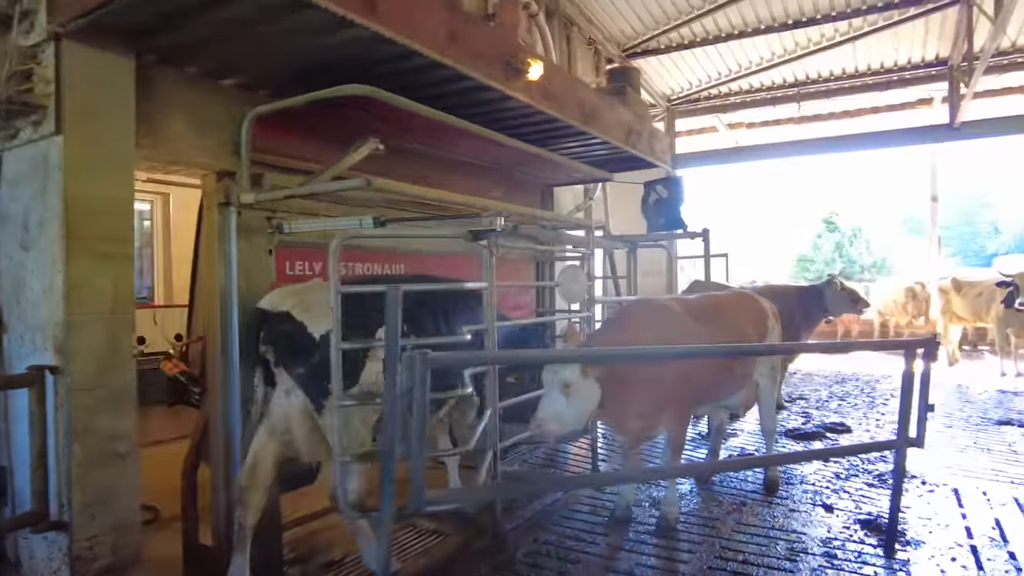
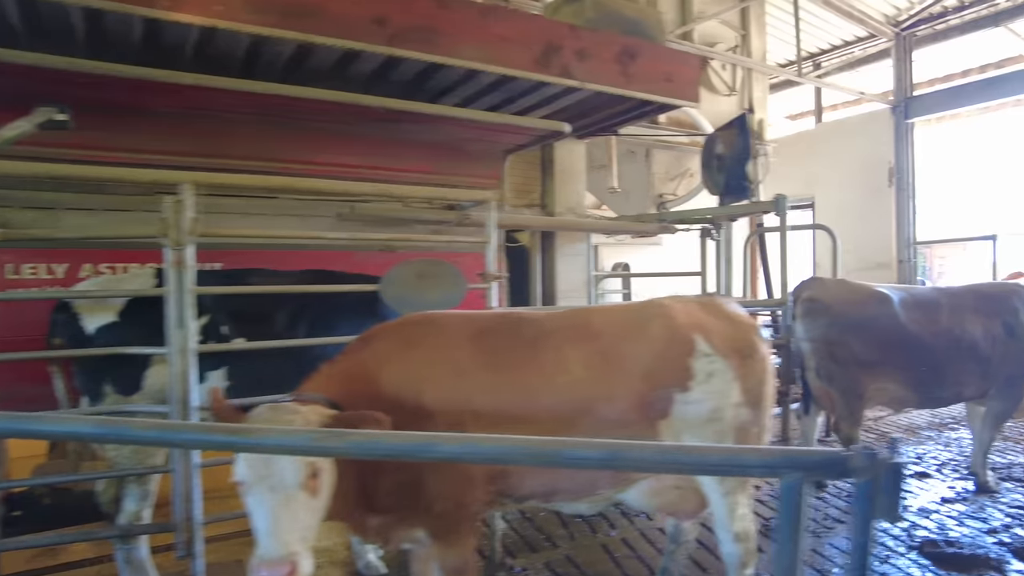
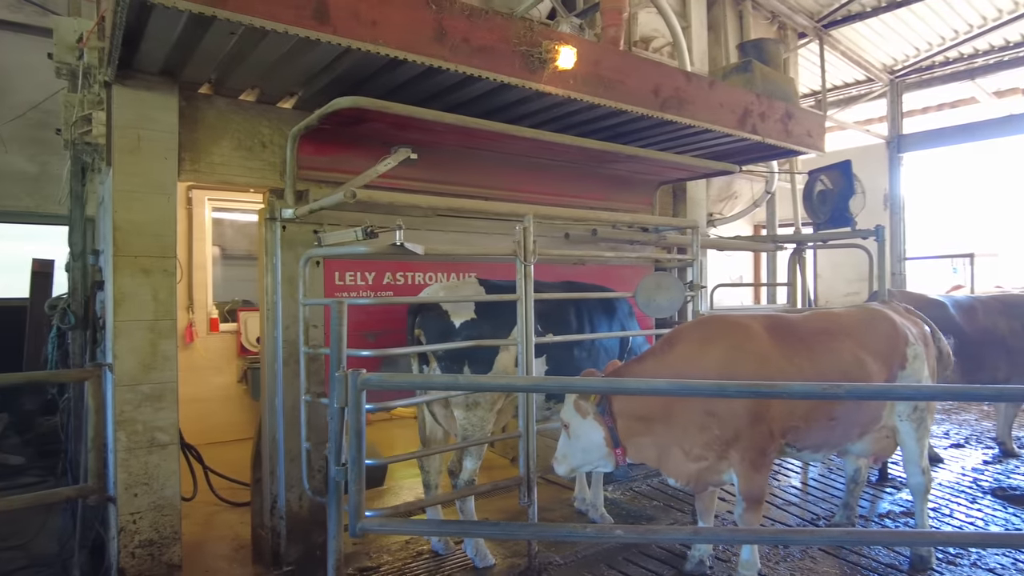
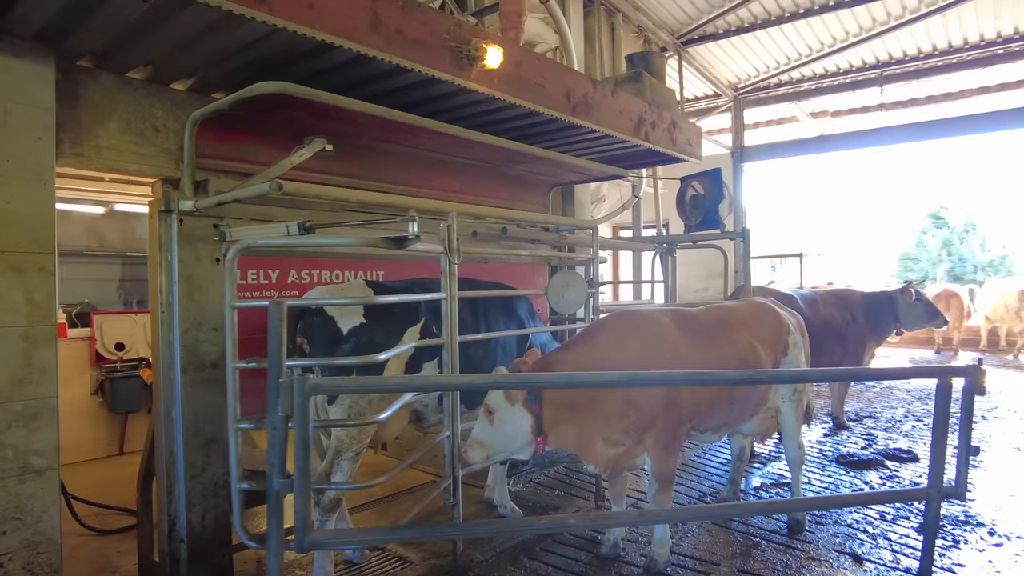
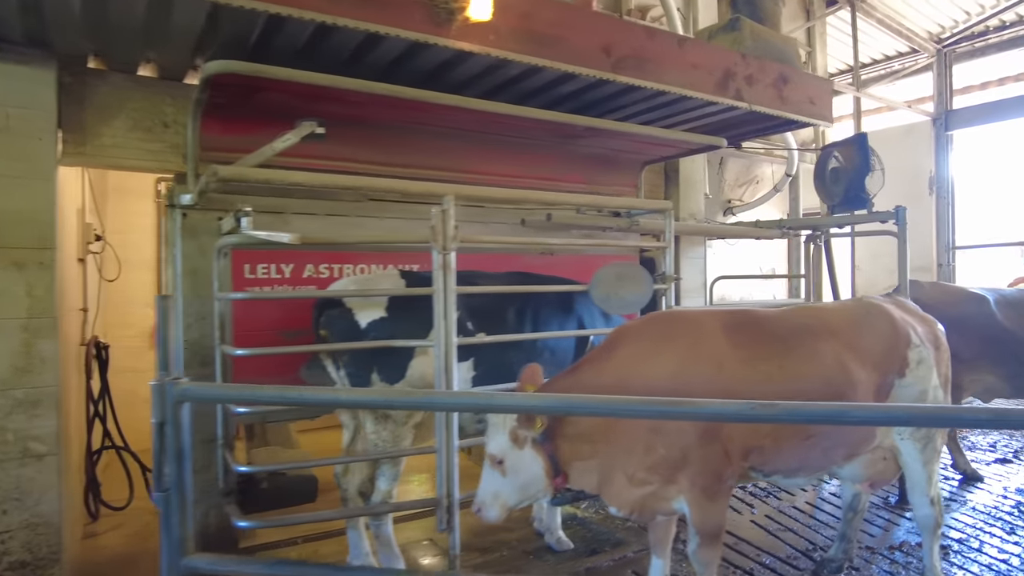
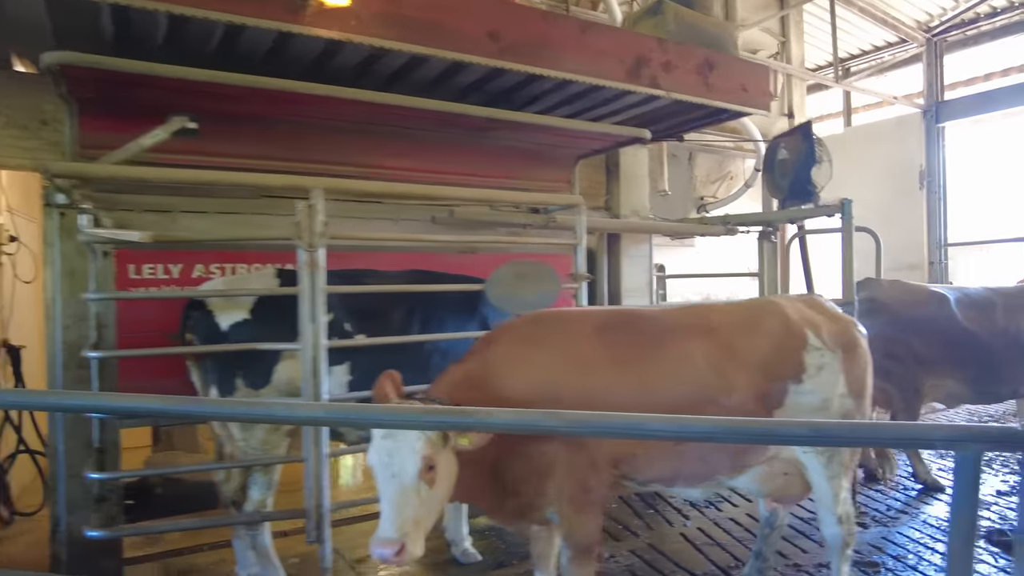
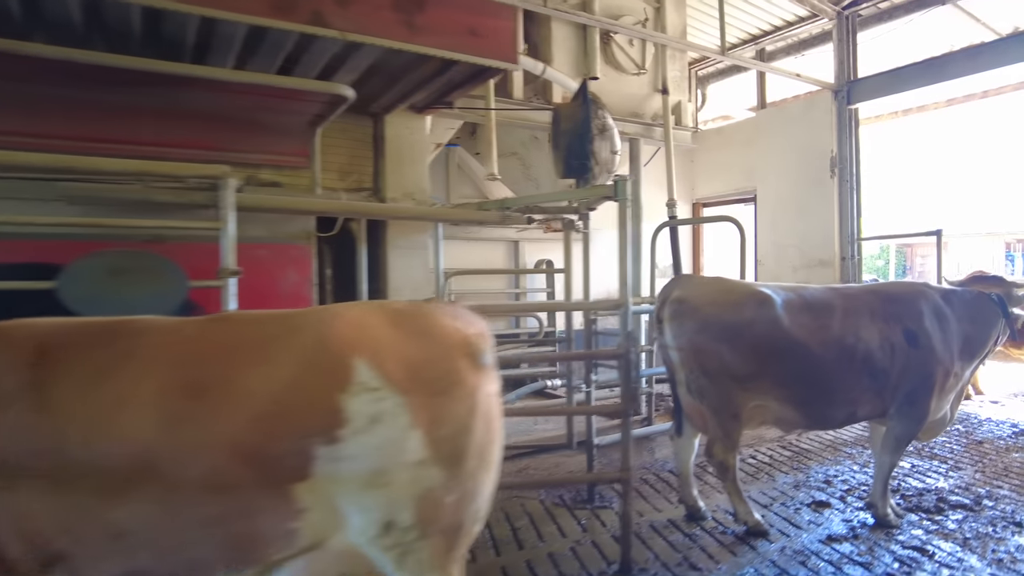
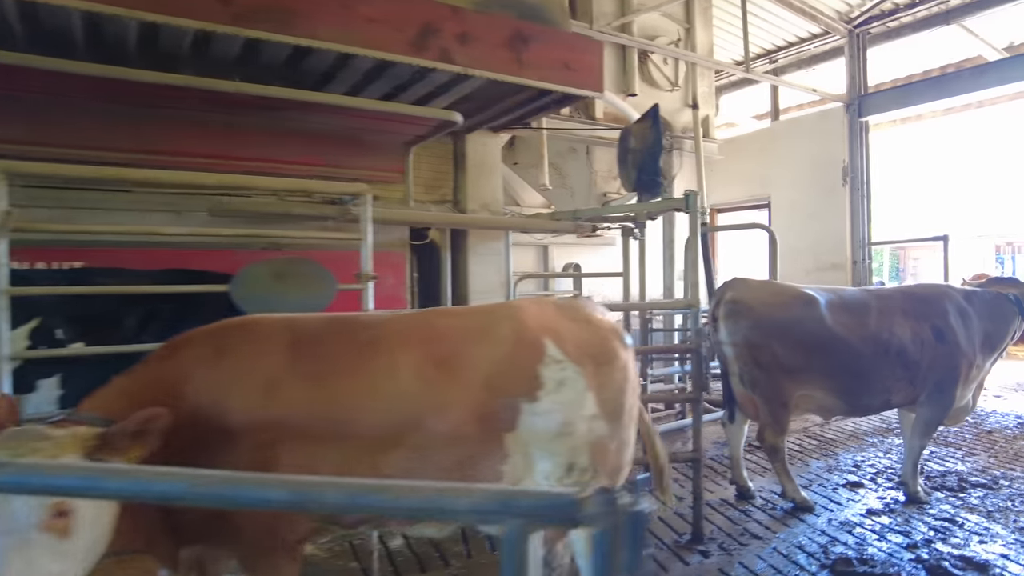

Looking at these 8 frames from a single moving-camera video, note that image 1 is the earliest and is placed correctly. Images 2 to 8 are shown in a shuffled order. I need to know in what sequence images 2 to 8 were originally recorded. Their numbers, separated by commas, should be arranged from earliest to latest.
4, 3, 5, 6, 2, 8, 7
